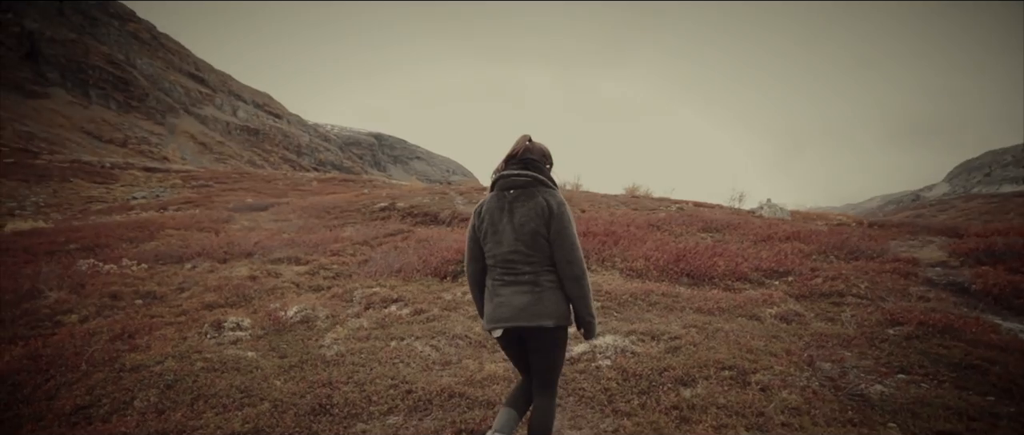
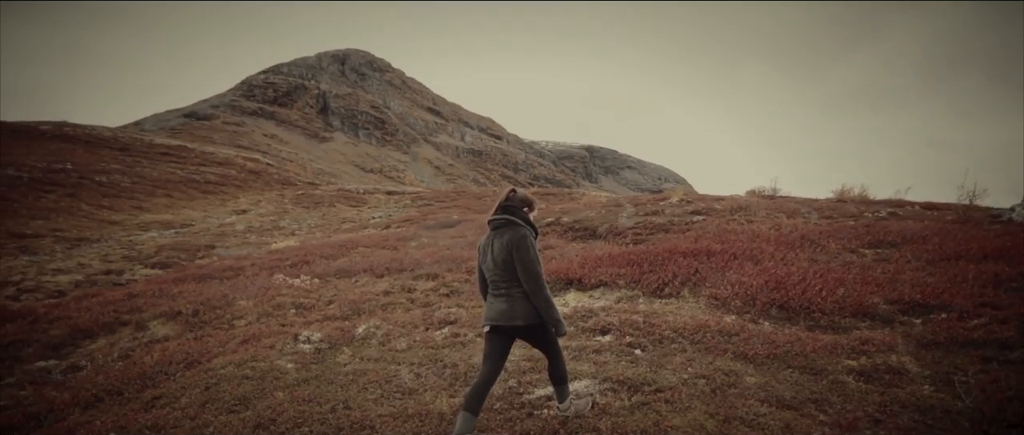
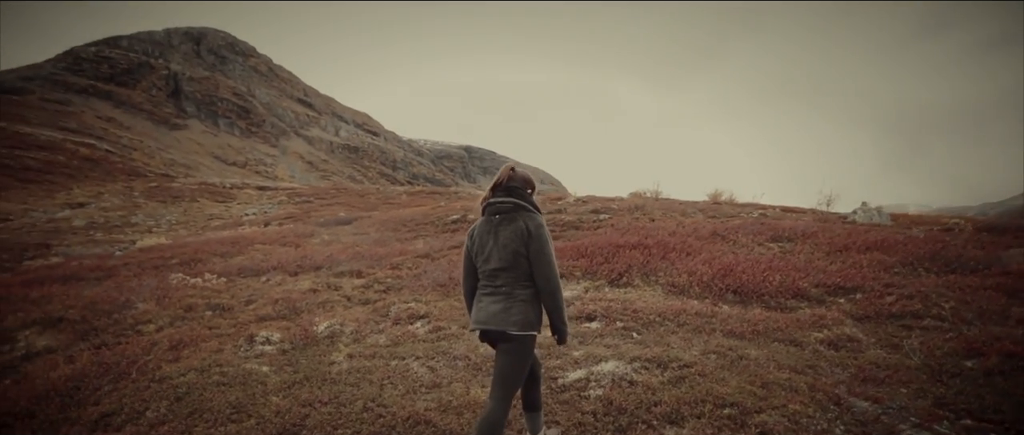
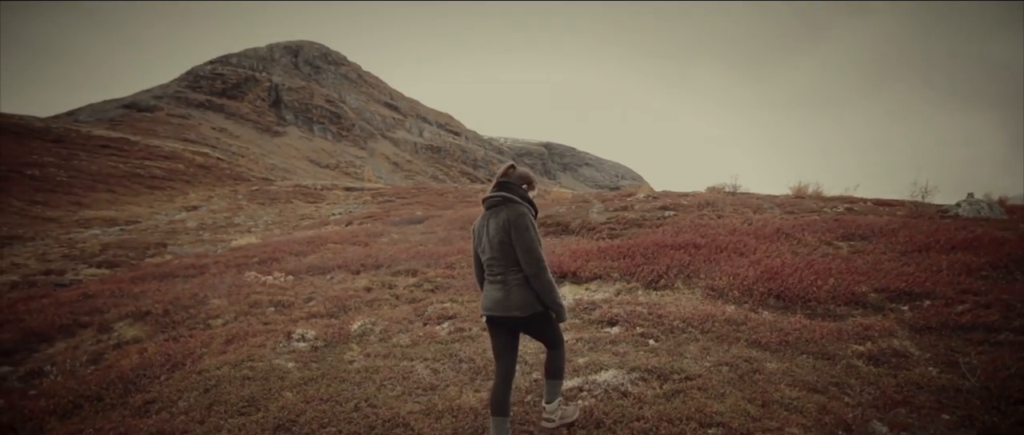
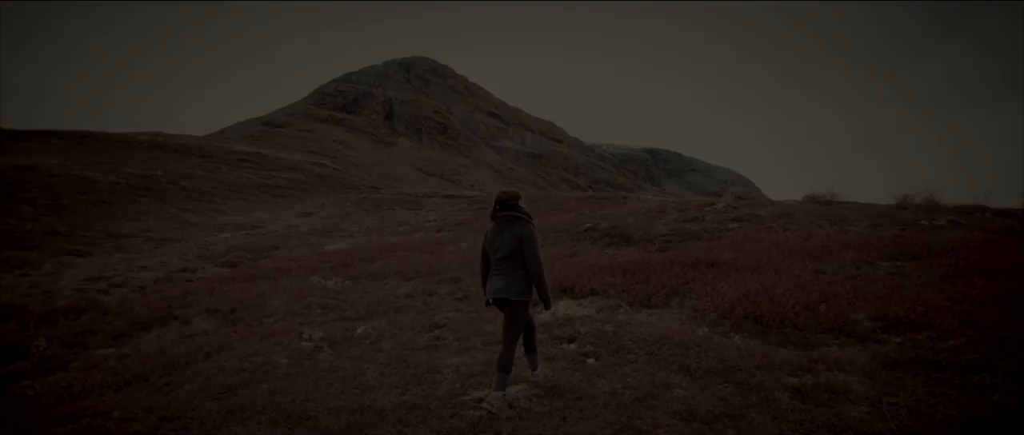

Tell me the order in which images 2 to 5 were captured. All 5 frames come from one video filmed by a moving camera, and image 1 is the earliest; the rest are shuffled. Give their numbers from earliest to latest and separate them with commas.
3, 4, 2, 5
